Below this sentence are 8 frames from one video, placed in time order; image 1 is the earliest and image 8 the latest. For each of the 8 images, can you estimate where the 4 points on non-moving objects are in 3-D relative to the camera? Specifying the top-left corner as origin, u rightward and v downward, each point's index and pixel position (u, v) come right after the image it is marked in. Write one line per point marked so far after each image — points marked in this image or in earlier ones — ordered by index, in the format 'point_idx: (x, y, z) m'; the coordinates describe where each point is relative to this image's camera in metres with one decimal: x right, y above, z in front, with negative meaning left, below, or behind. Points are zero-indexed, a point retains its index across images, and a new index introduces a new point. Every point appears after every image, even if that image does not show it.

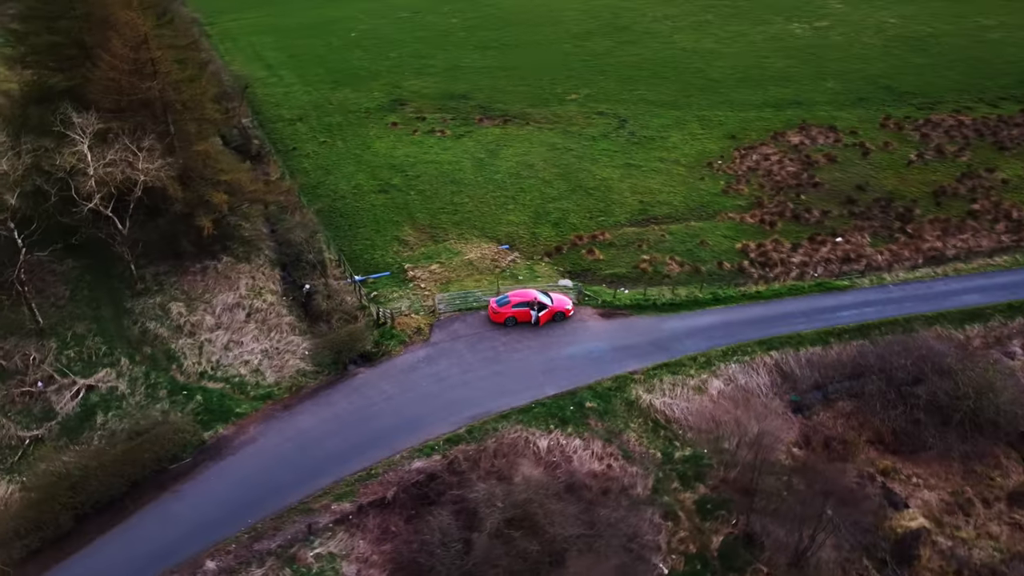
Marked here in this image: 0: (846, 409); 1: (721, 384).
0: (+7.4, -2.6, +17.7) m
1: (+4.9, -2.2, +18.4) m
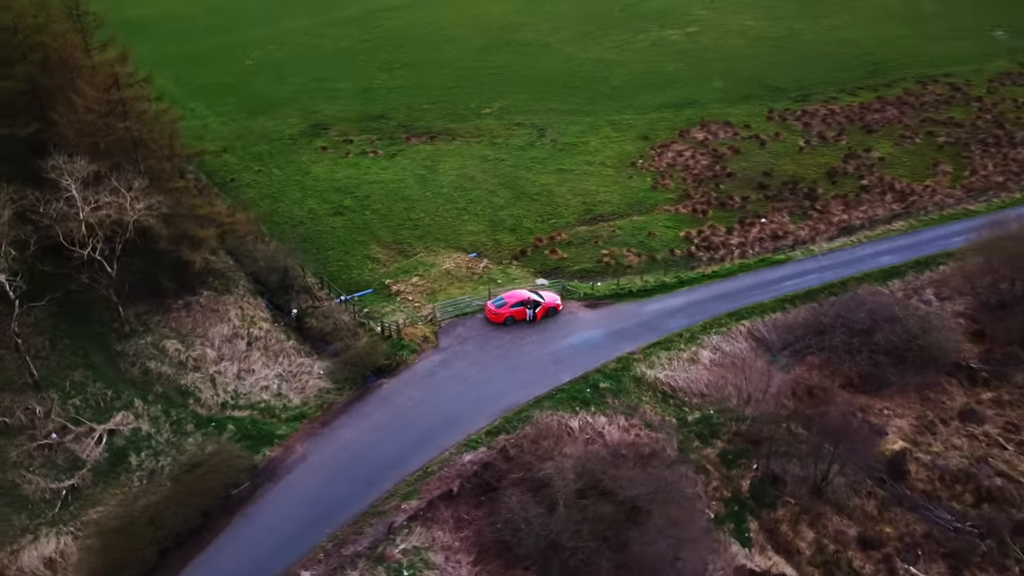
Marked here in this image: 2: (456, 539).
0: (+7.9, -1.8, +20.6) m
1: (+5.2, -1.7, +20.8) m
2: (-1.1, -5.0, +16.0) m
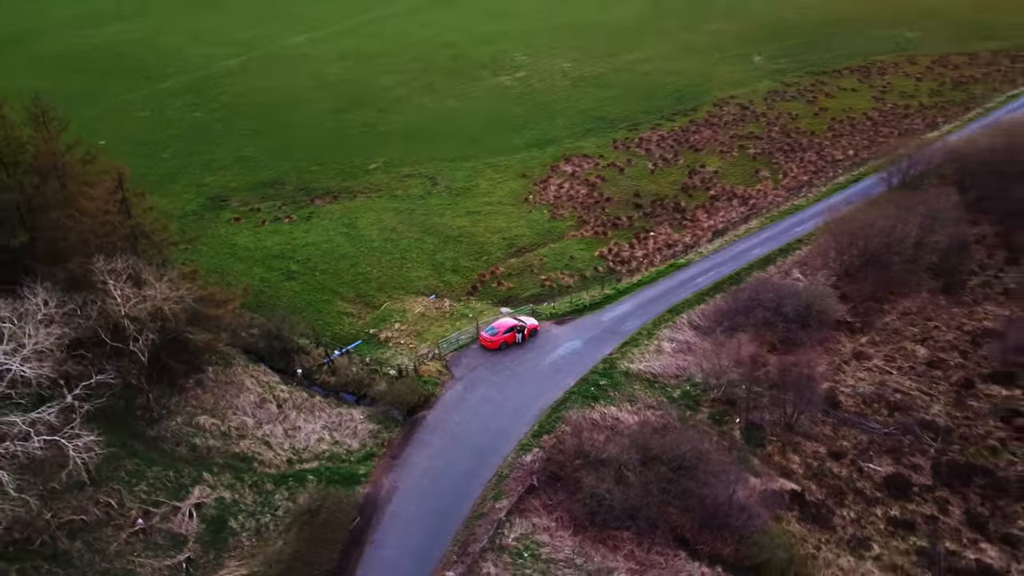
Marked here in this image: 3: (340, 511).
0: (+7.8, -1.5, +26.6) m
1: (+5.2, -1.8, +26.1) m
2: (+1.0, -5.7, +19.7) m
3: (-4.0, -5.2, +19.4) m
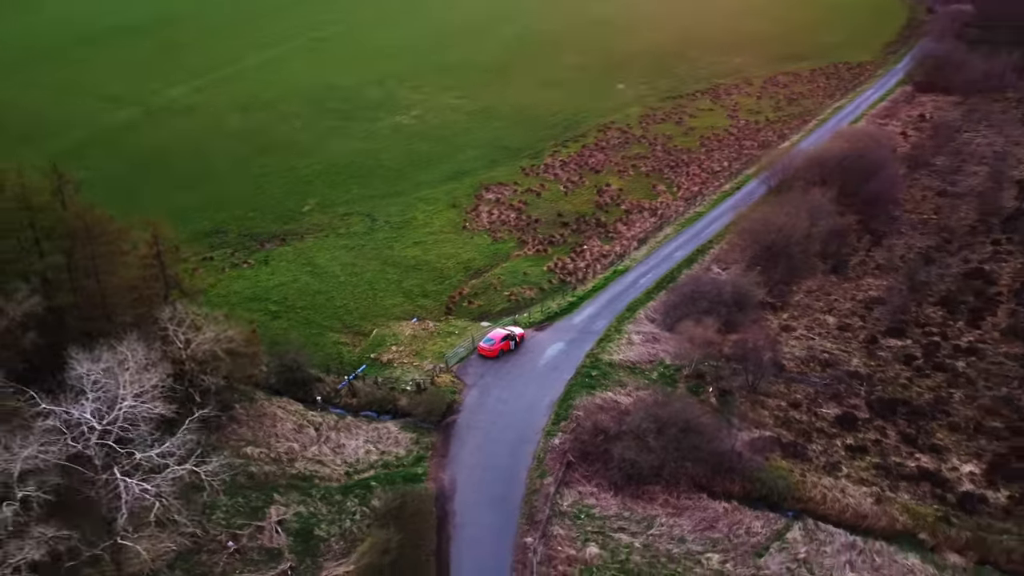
0: (+7.2, -1.3, +31.6) m
1: (+4.8, -1.8, +30.6) m
2: (+2.4, -5.8, +23.4) m
3: (-2.5, -5.8, +22.1) m
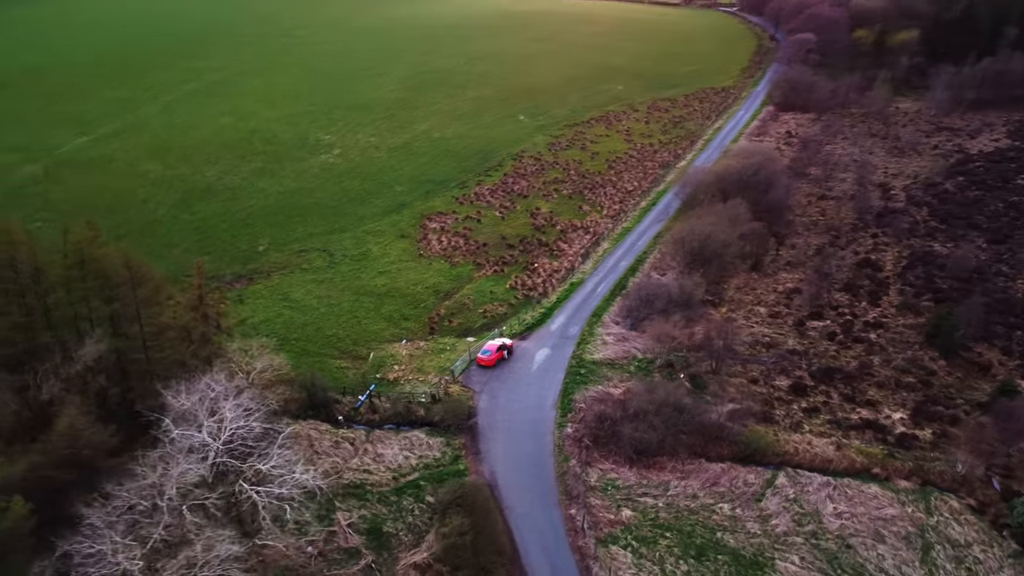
0: (+6.4, -1.5, +36.4) m
1: (+4.3, -2.1, +34.9) m
2: (+3.4, -6.0, +27.3) m
3: (-1.2, -6.3, +25.2) m
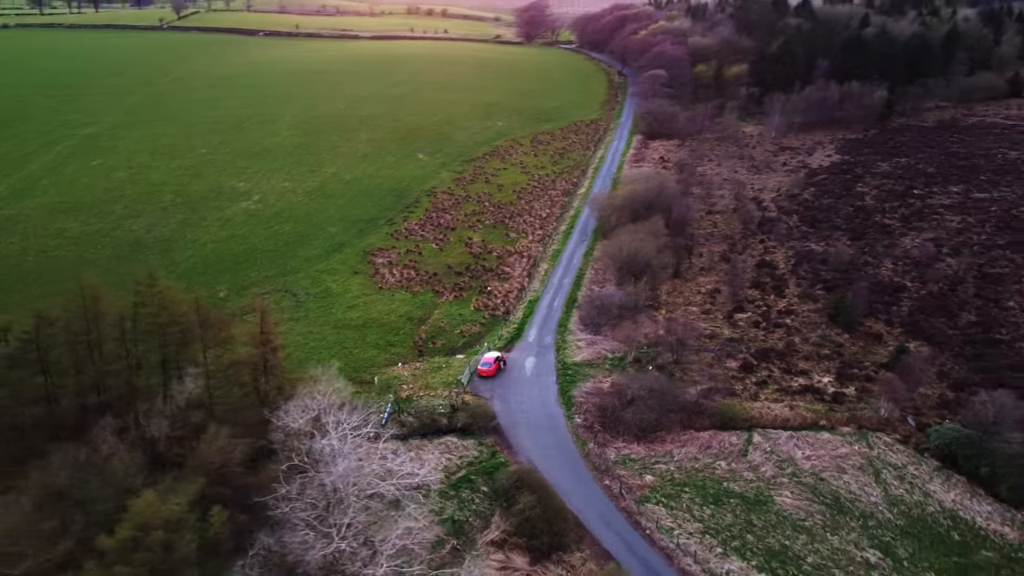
0: (+5.2, -2.0, +42.1) m
1: (+3.5, -2.7, +40.3) m
2: (+4.4, -6.3, +32.5) m
3: (+0.4, -6.9, +29.6) m
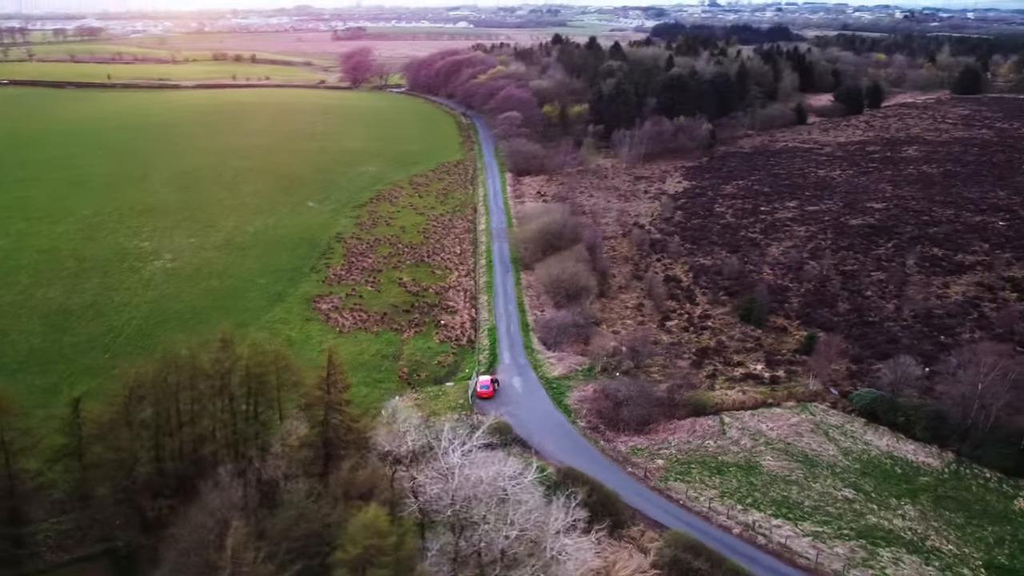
0: (+3.4, -3.2, +47.7) m
1: (+2.2, -4.0, +45.5) m
2: (+5.3, -7.1, +38.1) m
3: (+2.2, -7.9, +34.2) m
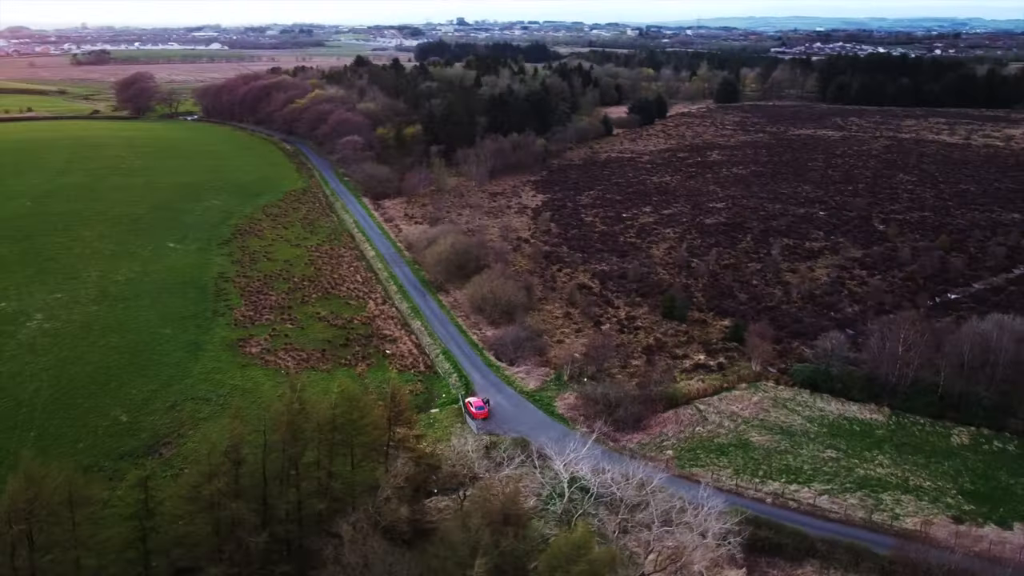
0: (+0.9, -4.2, +49.5) m
1: (+0.5, -5.0, +47.0) m
2: (+5.8, -7.5, +40.7) m
3: (+4.0, -8.4, +36.1) m
